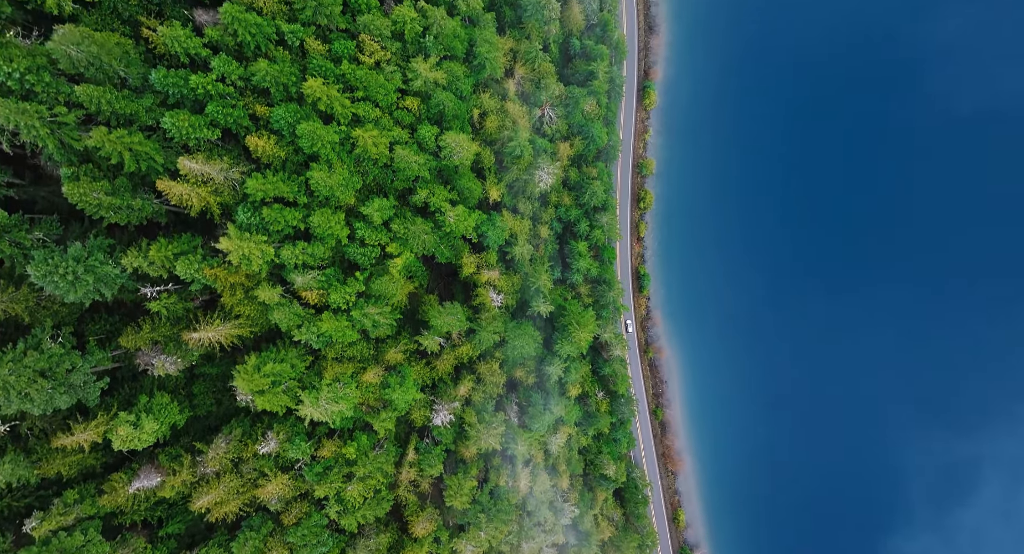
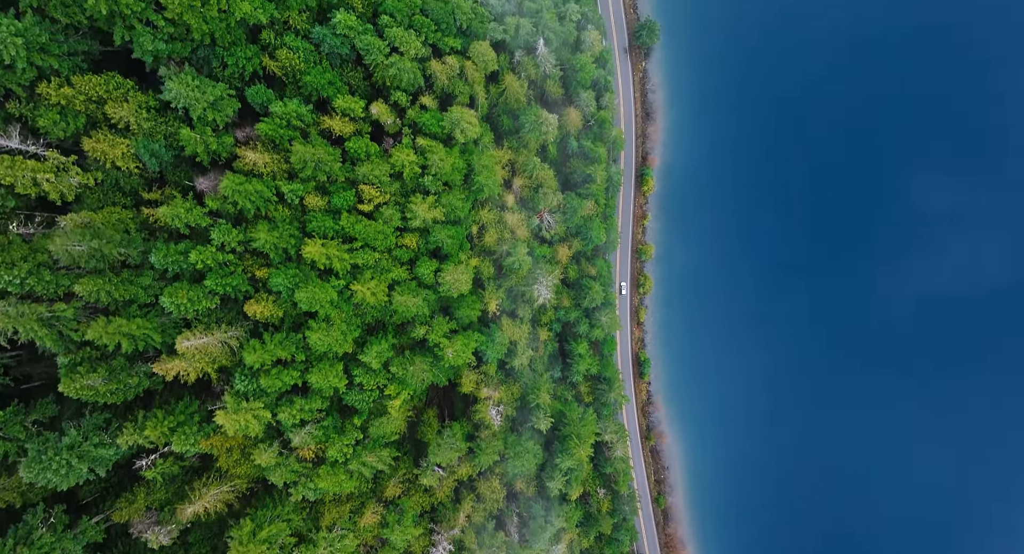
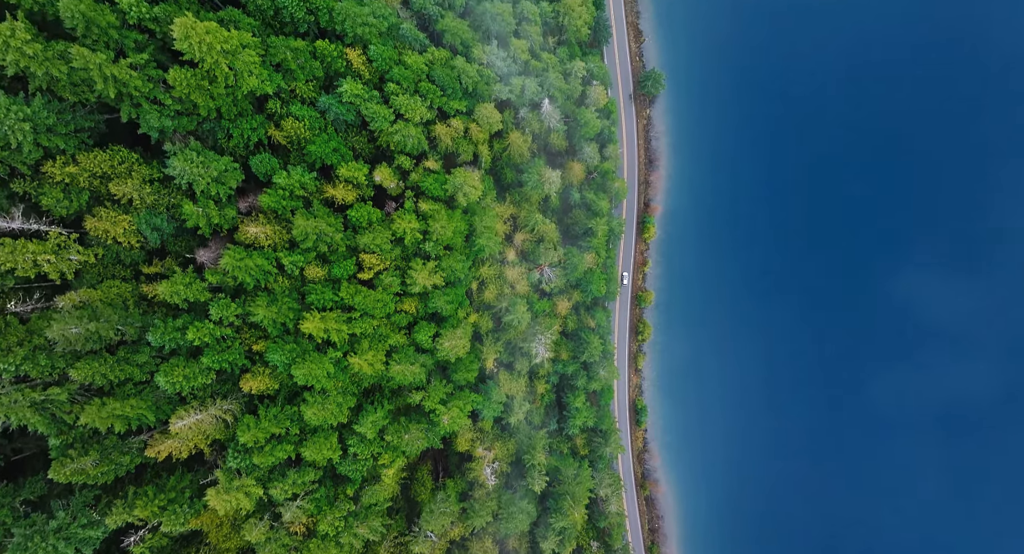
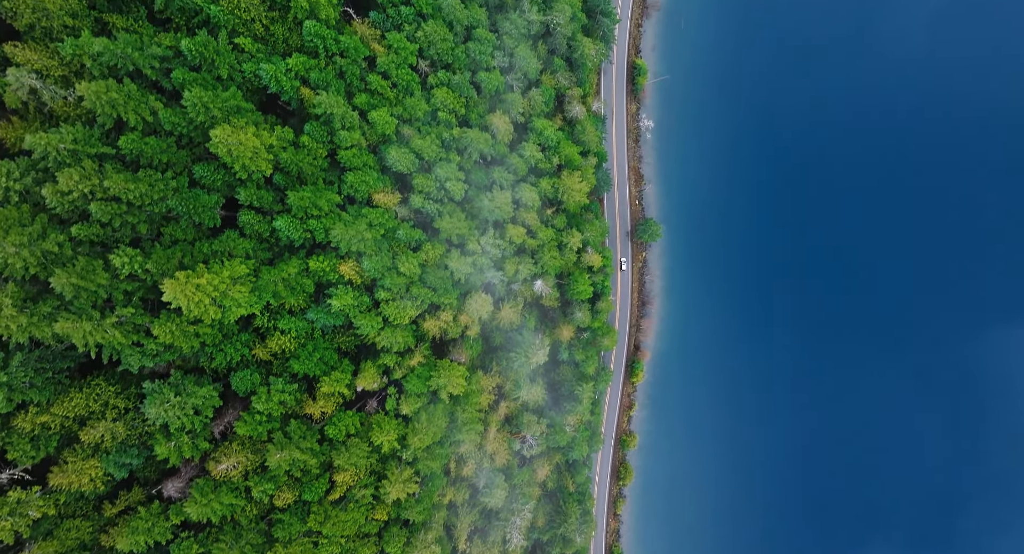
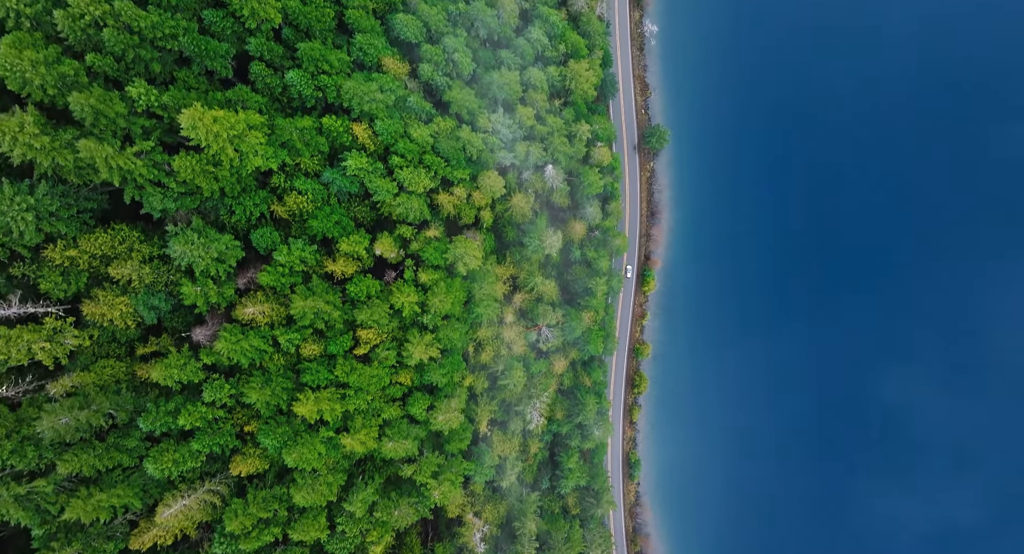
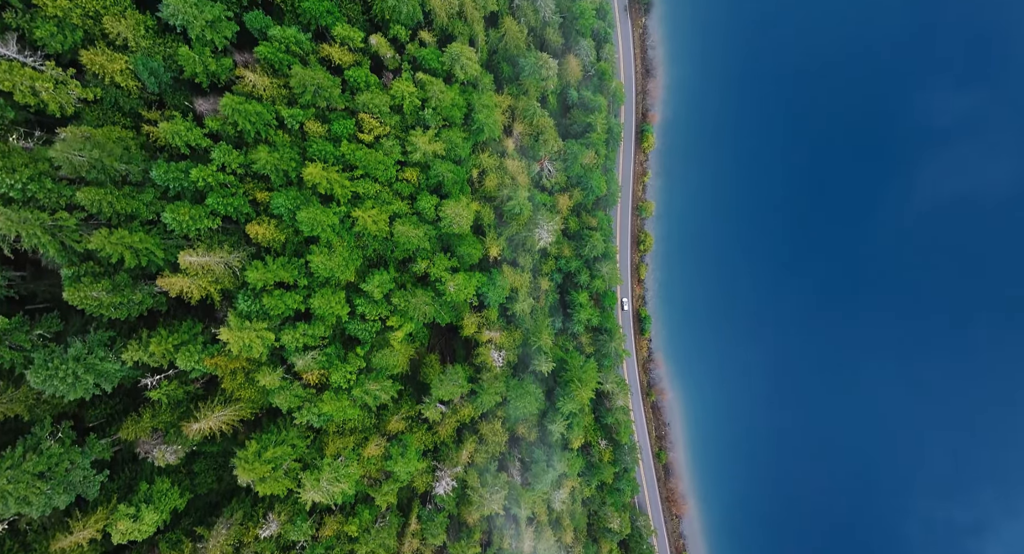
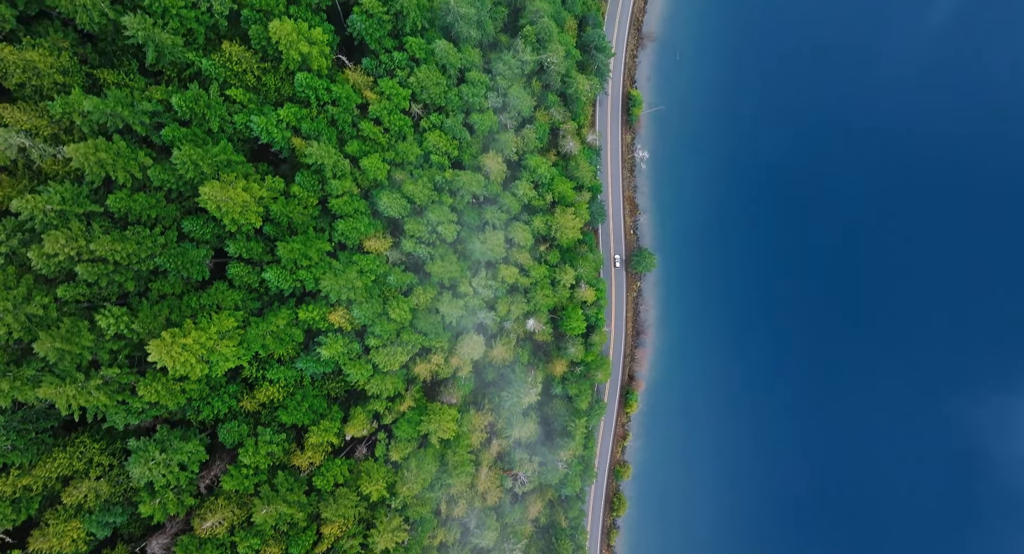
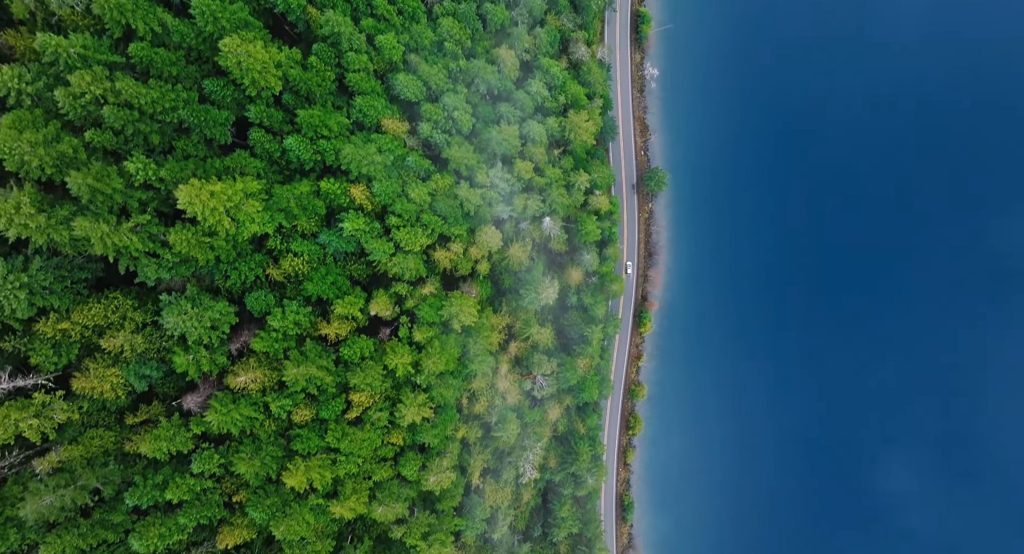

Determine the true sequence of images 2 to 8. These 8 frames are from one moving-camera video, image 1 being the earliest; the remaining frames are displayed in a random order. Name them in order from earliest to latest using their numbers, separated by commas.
6, 2, 3, 5, 8, 4, 7
